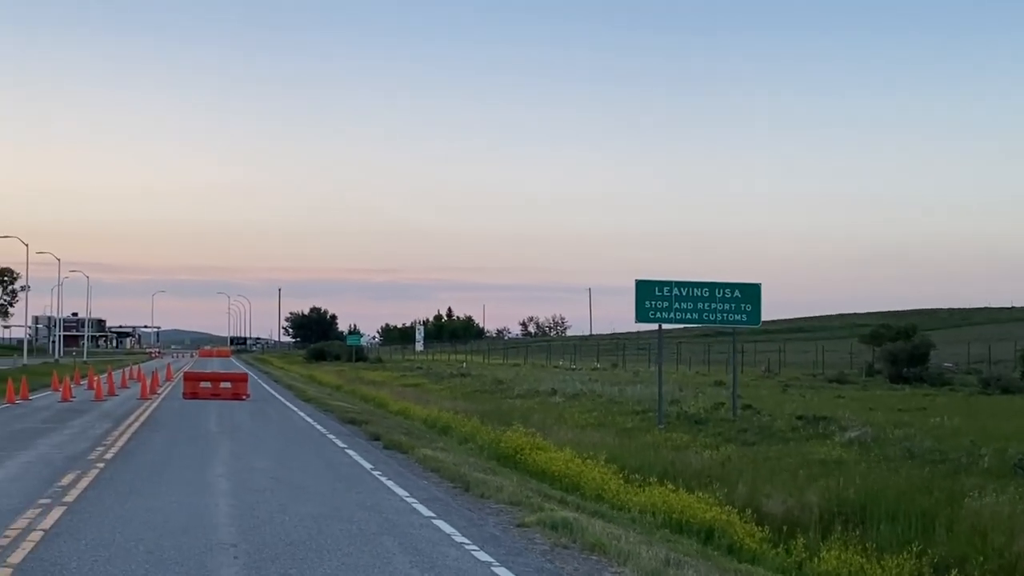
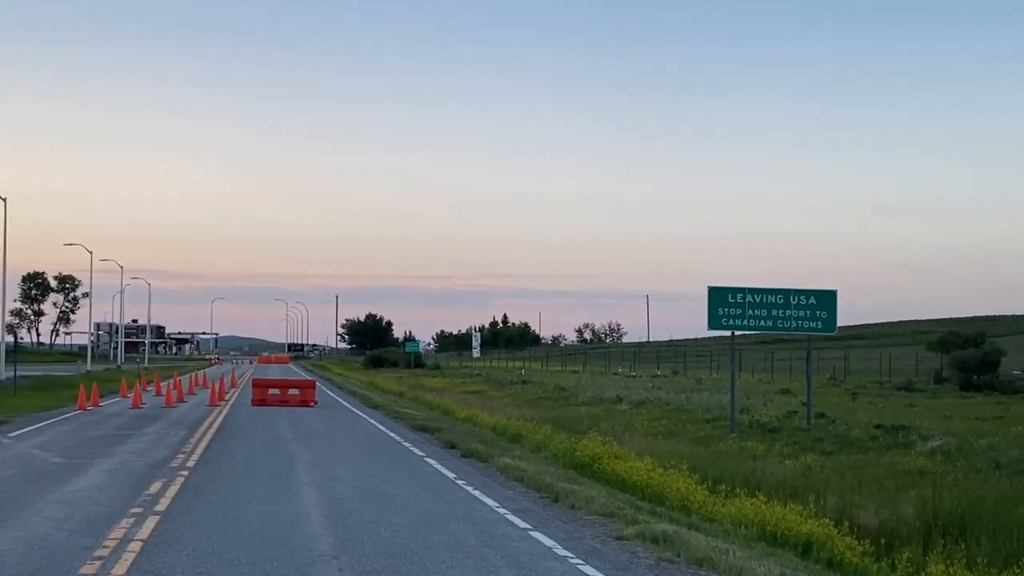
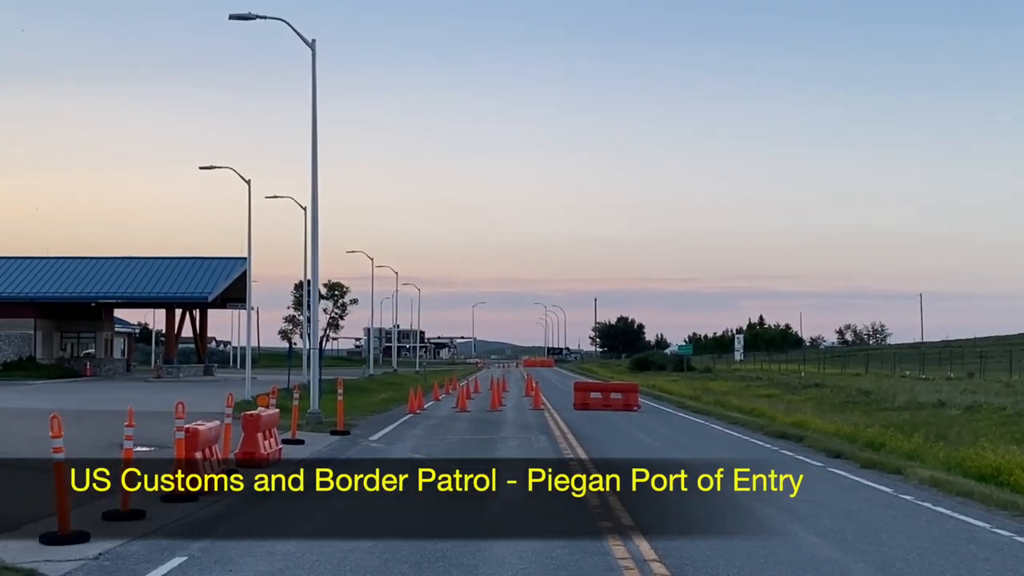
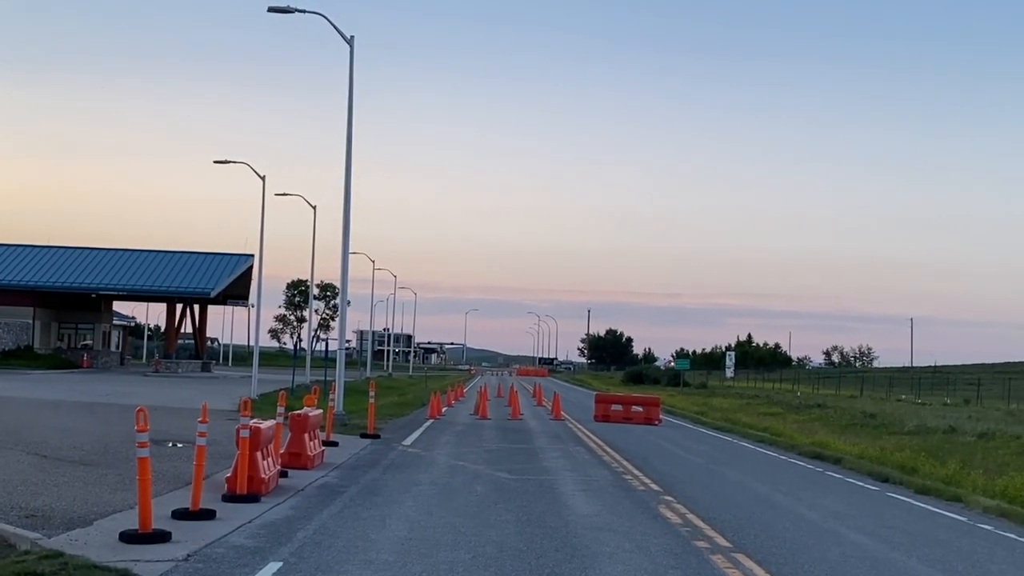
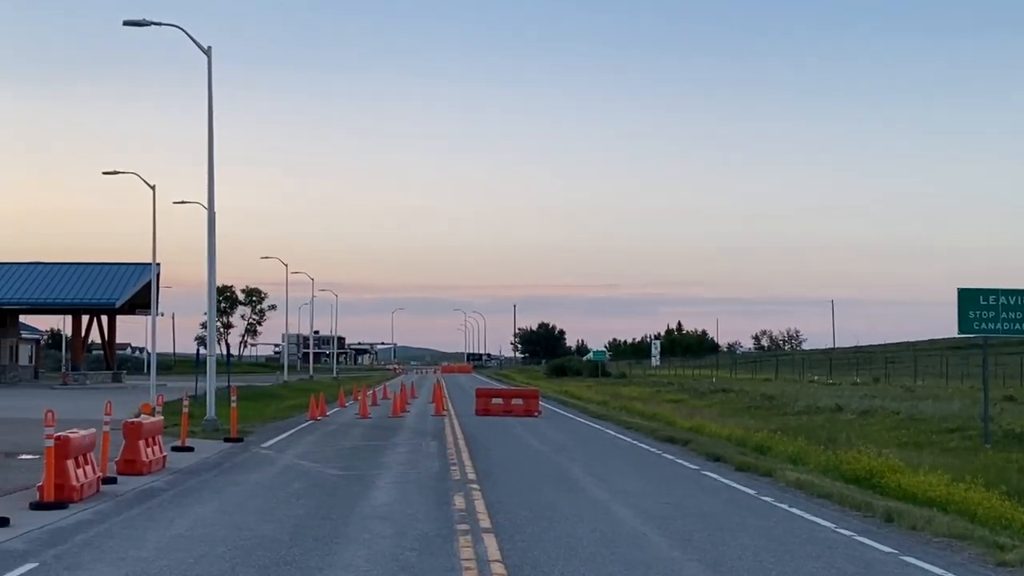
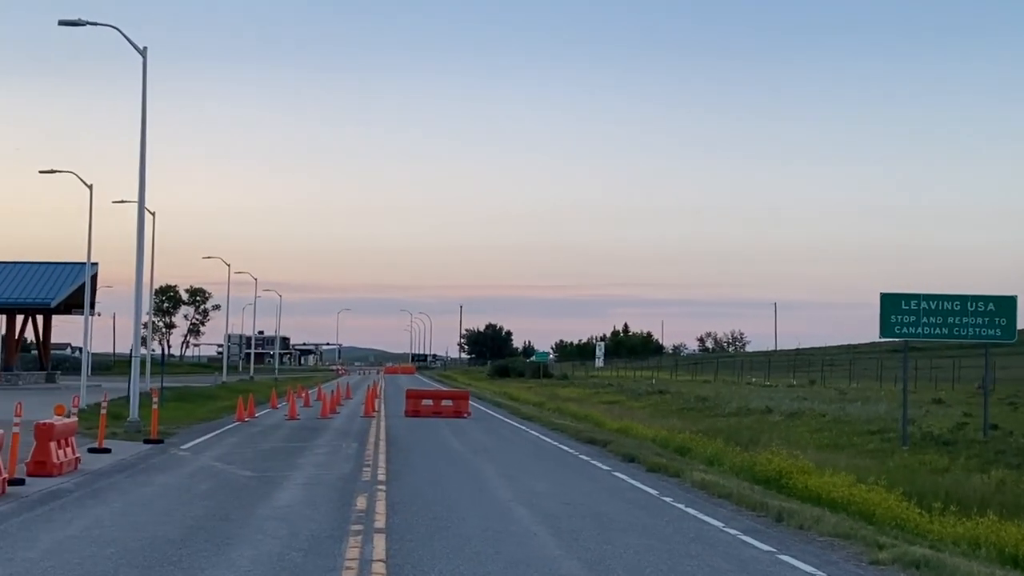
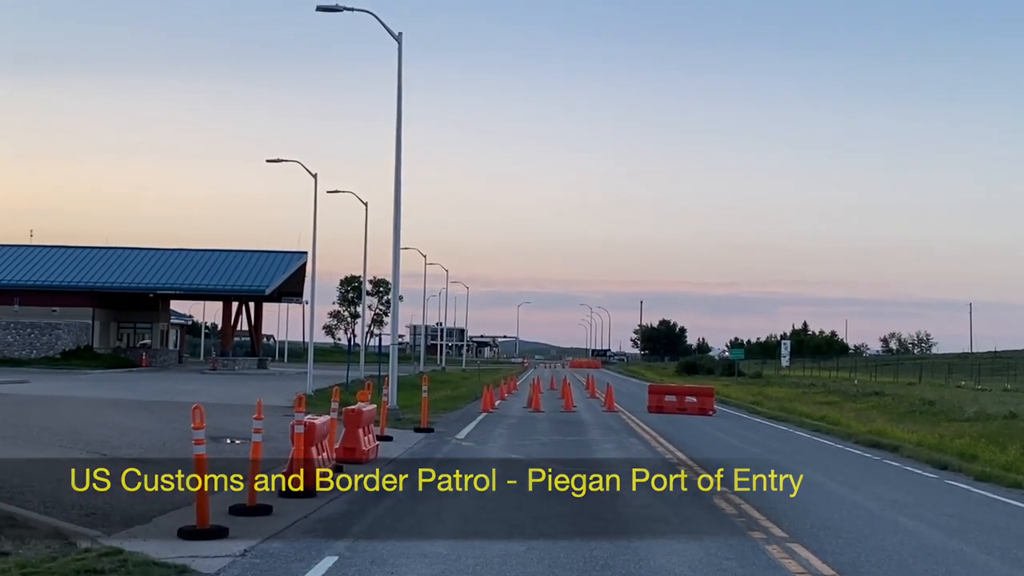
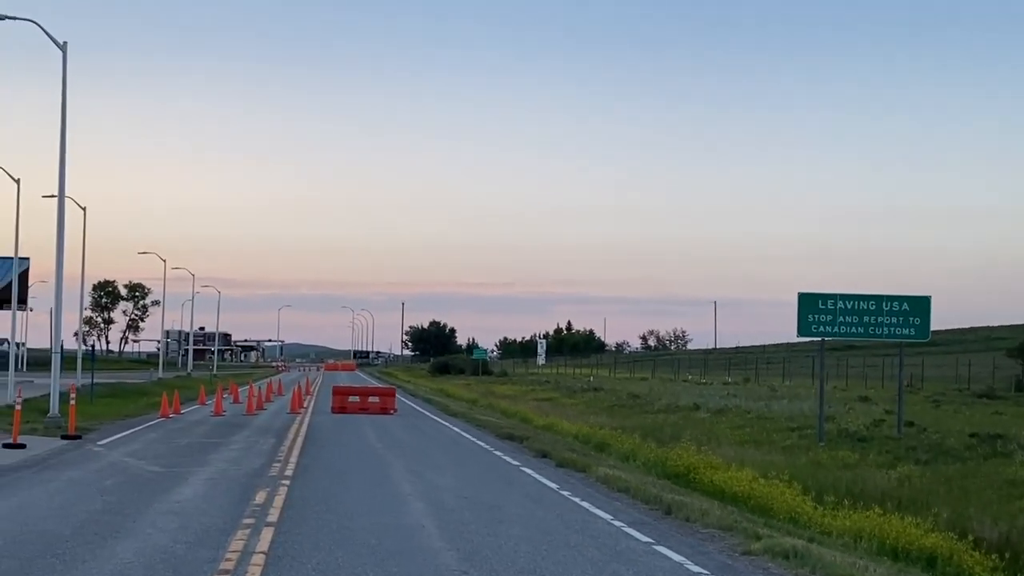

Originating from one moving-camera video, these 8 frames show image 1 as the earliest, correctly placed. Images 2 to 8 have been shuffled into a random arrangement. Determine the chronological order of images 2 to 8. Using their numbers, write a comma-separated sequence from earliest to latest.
2, 8, 6, 5, 3, 7, 4
